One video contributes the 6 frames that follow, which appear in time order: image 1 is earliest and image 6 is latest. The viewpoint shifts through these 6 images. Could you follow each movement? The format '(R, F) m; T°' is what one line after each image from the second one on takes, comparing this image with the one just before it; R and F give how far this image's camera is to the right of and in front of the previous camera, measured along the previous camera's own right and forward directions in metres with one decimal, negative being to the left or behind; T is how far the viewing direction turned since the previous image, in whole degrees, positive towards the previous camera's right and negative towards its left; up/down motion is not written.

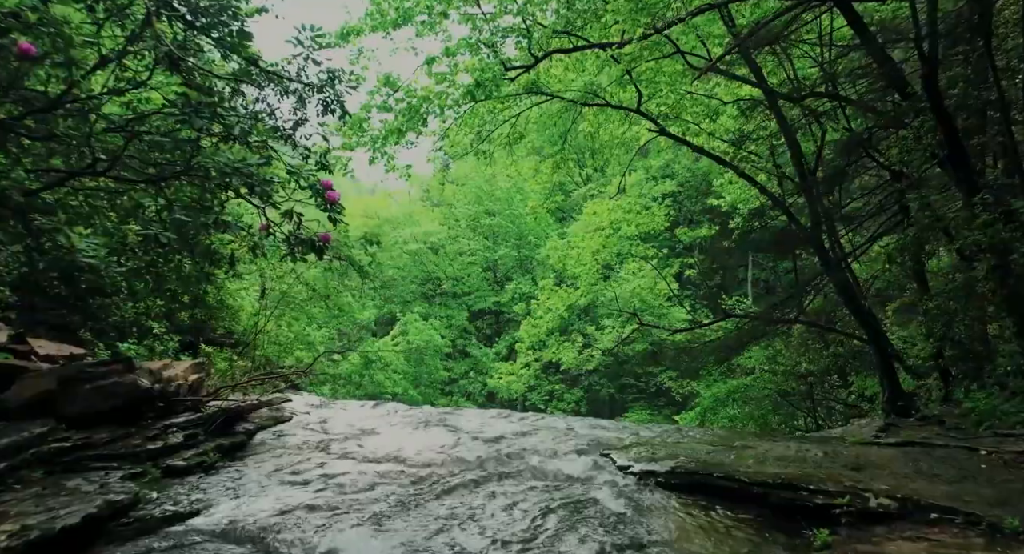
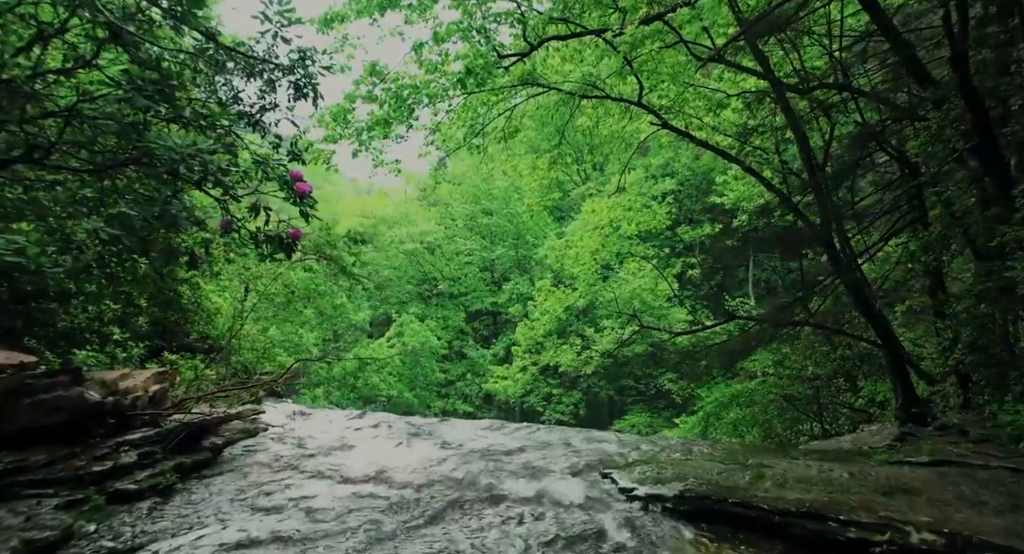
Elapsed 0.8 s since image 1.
(0.0, +0.4) m; 0°
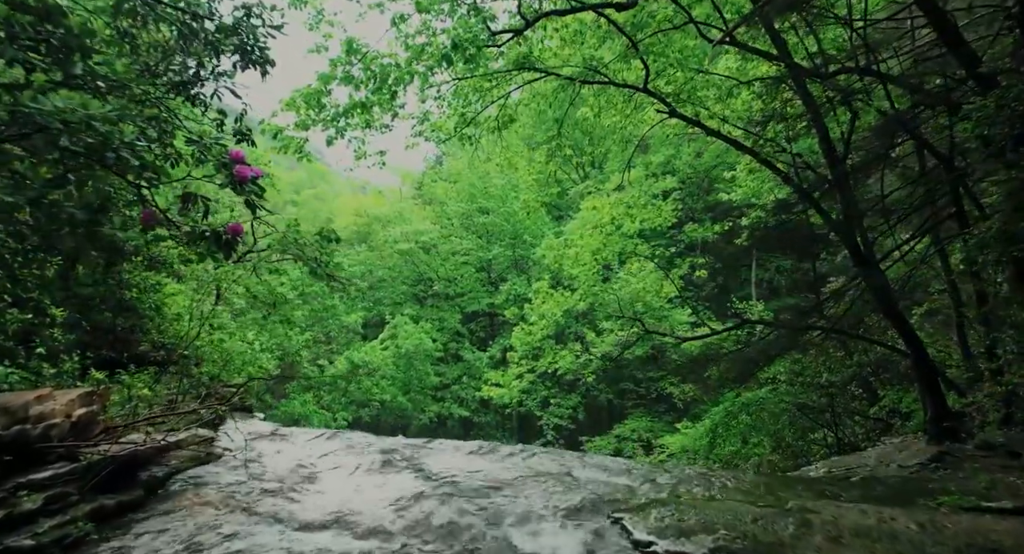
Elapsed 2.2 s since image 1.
(0.0, +0.7) m; 0°
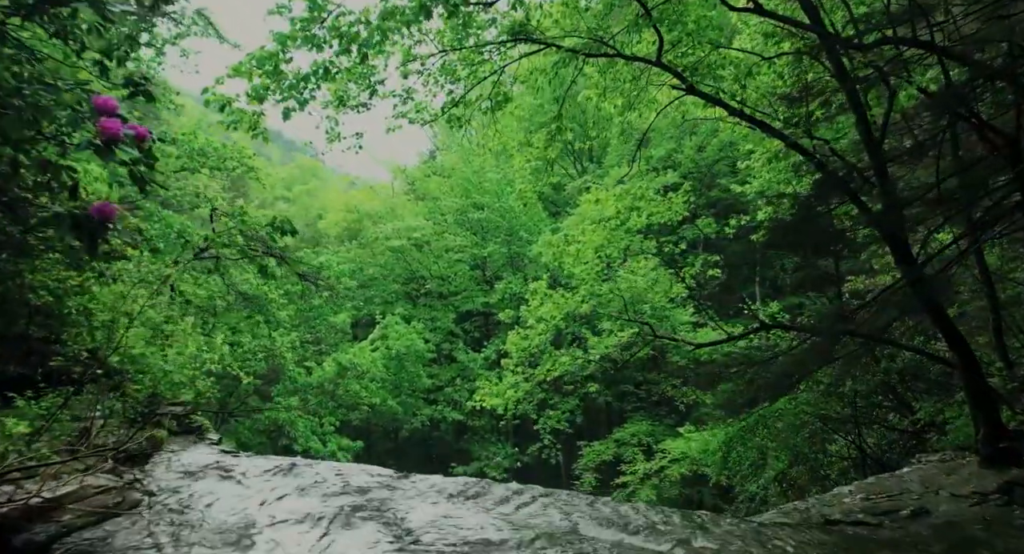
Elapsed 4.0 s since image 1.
(0.0, +0.9) m; 0°
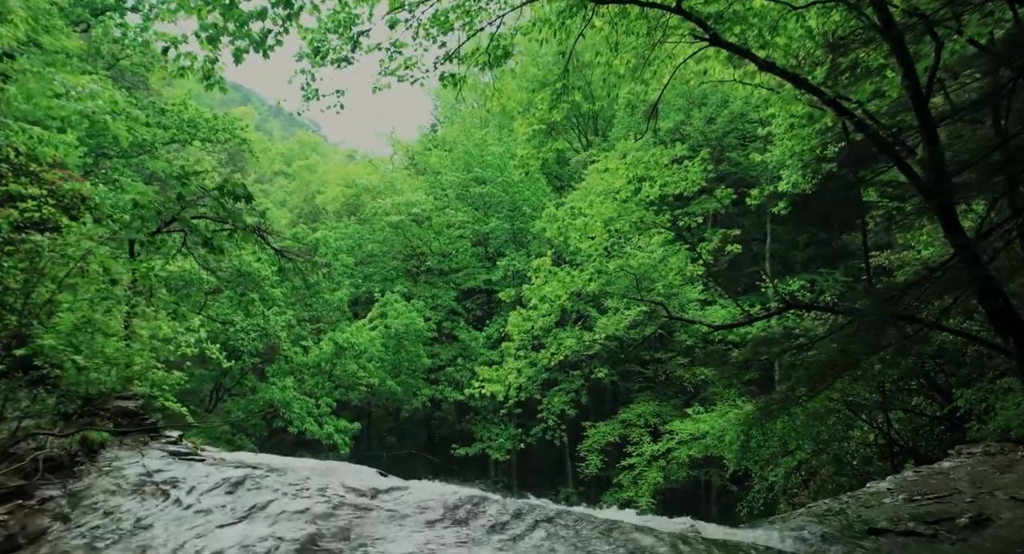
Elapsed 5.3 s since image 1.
(0.0, +0.7) m; 0°
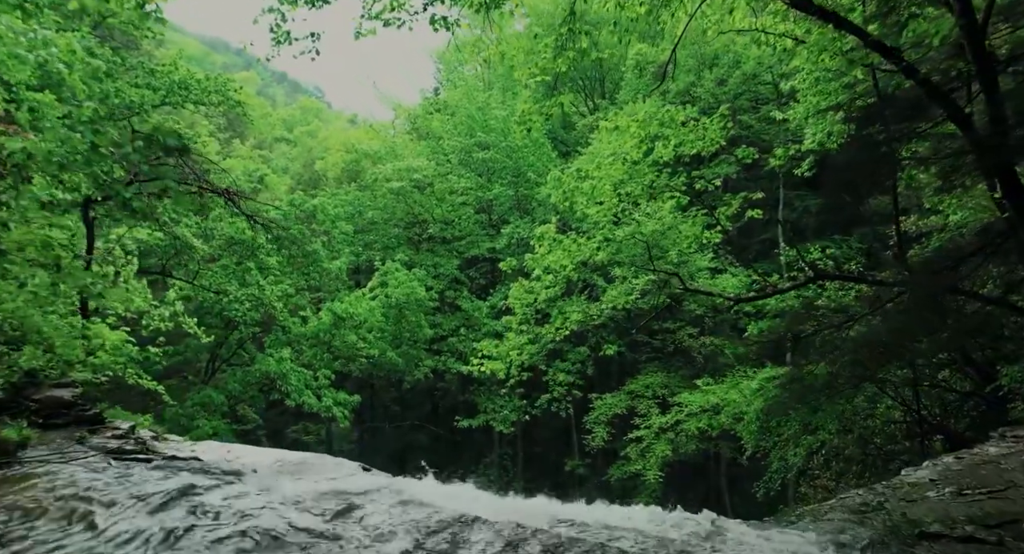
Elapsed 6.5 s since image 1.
(0.0, +0.7) m; 0°
